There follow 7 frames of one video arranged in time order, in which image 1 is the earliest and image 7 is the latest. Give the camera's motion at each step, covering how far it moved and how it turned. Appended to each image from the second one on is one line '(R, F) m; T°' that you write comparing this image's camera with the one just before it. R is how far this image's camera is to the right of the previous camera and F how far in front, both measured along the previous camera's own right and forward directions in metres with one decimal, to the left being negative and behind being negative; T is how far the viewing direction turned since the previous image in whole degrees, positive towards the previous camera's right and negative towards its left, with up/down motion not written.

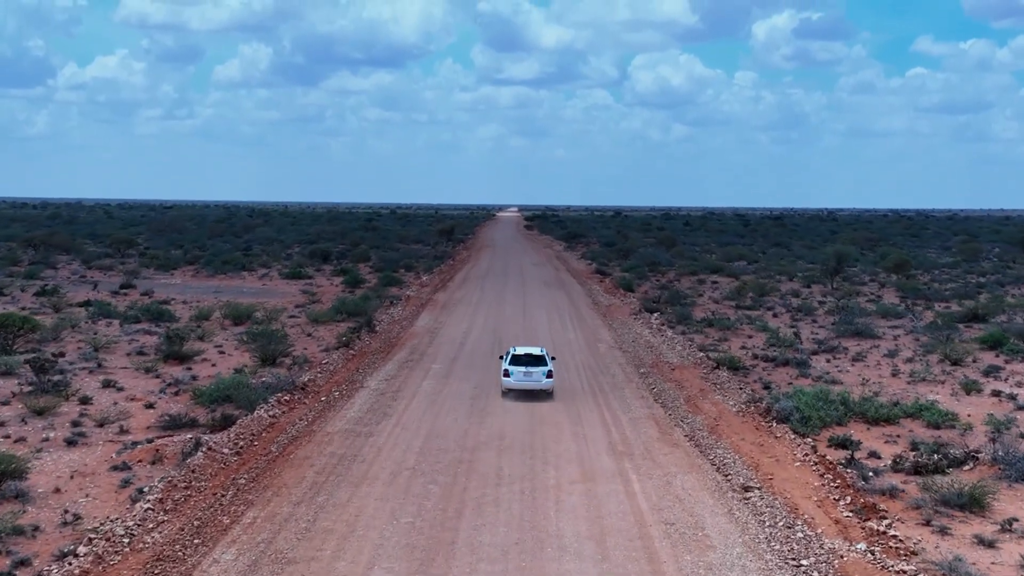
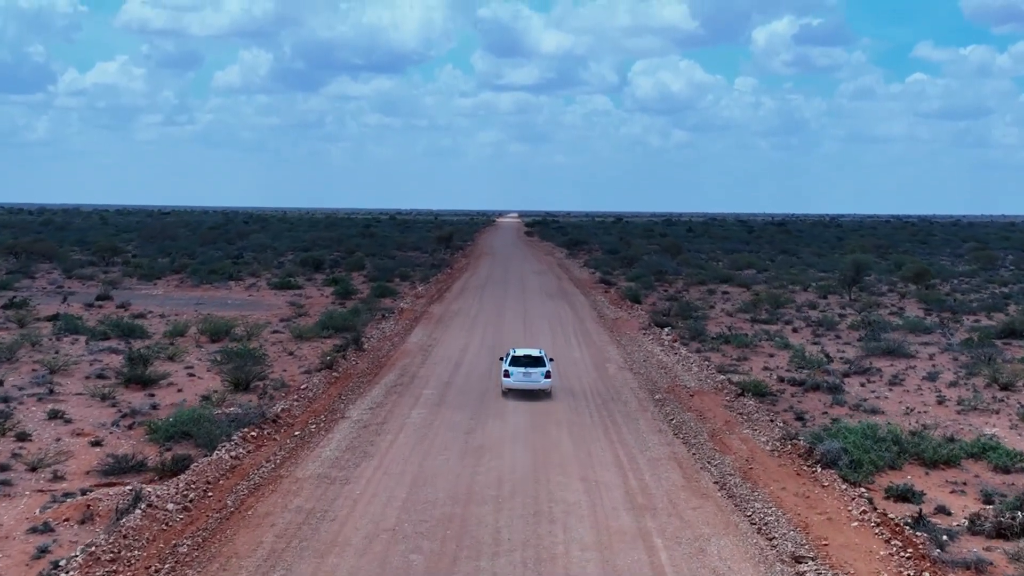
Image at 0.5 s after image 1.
(0.0, +2.2) m; 0°
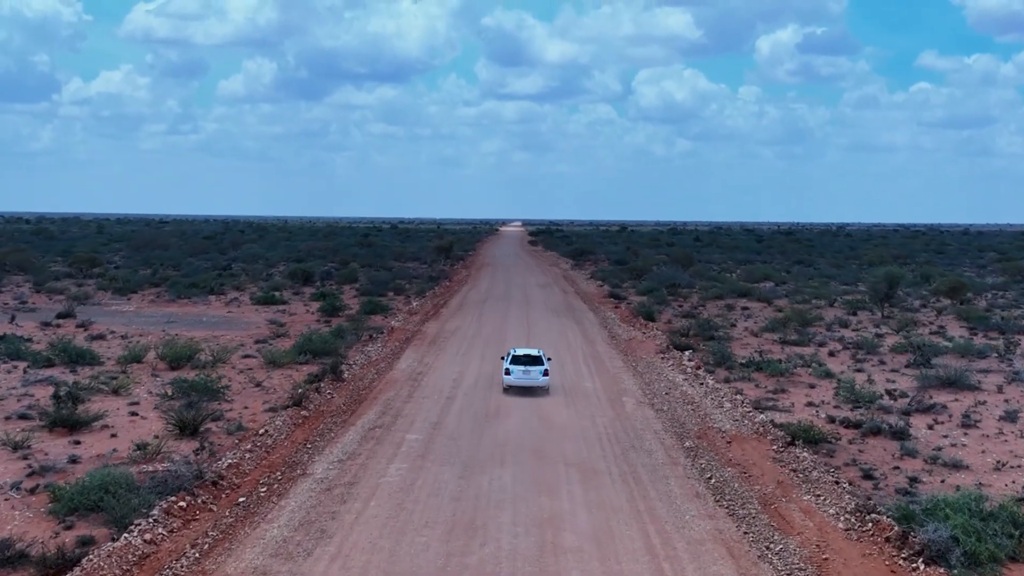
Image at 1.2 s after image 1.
(0.0, +3.3) m; 0°
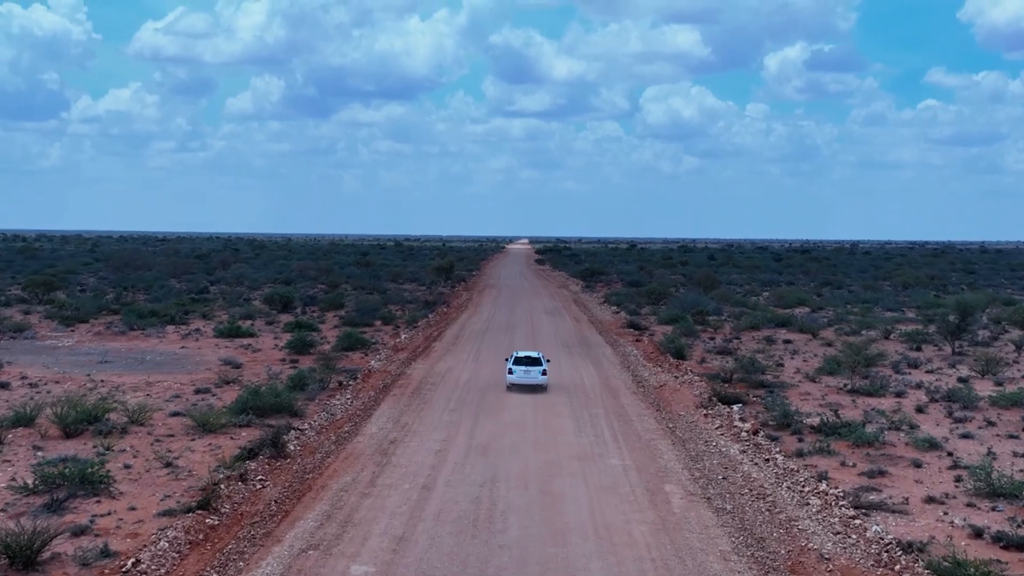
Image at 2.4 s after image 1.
(+0.1, +5.6) m; 0°
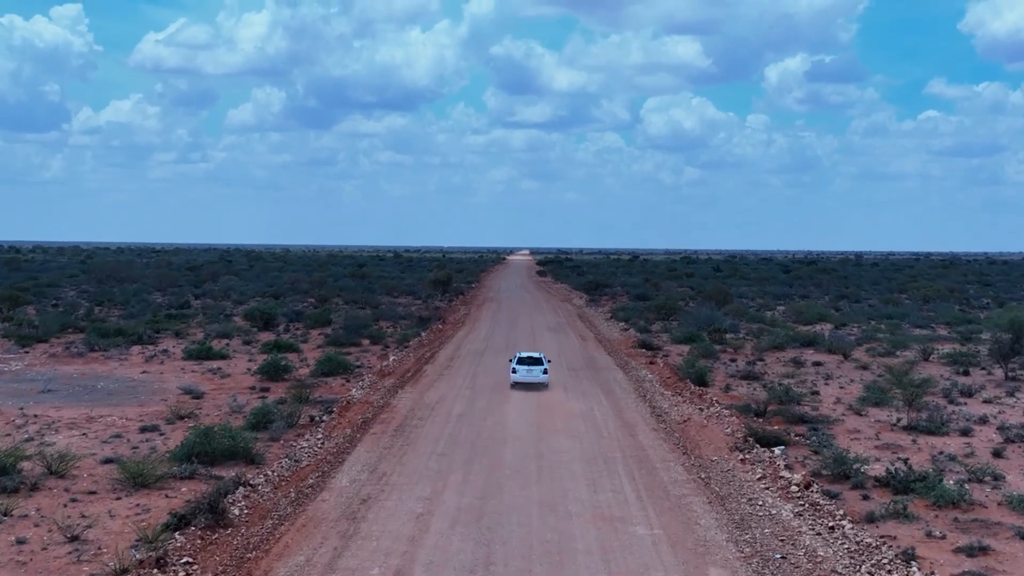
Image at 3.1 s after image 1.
(0.0, +3.4) m; 0°
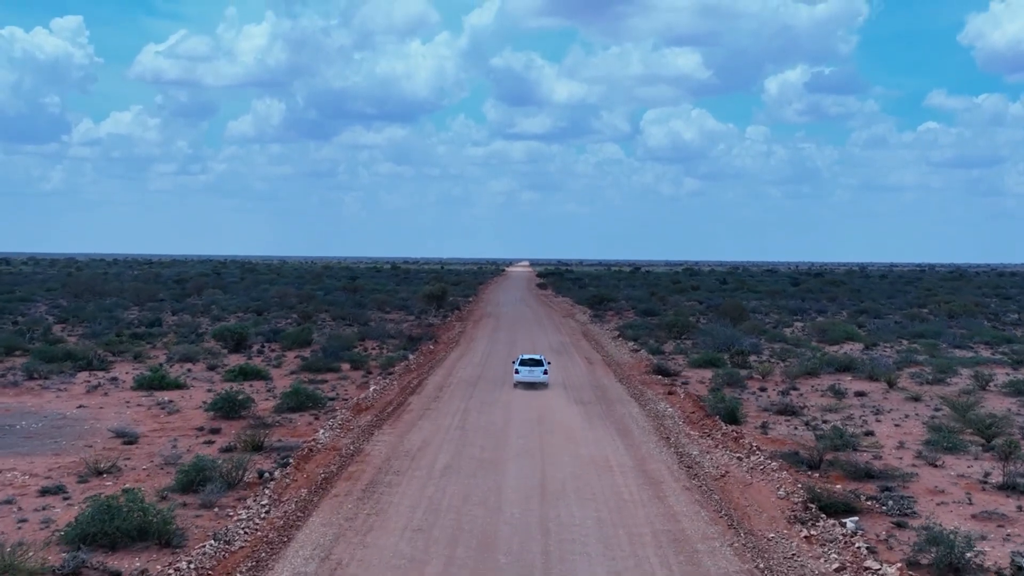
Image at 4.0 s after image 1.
(0.0, +4.0) m; 0°
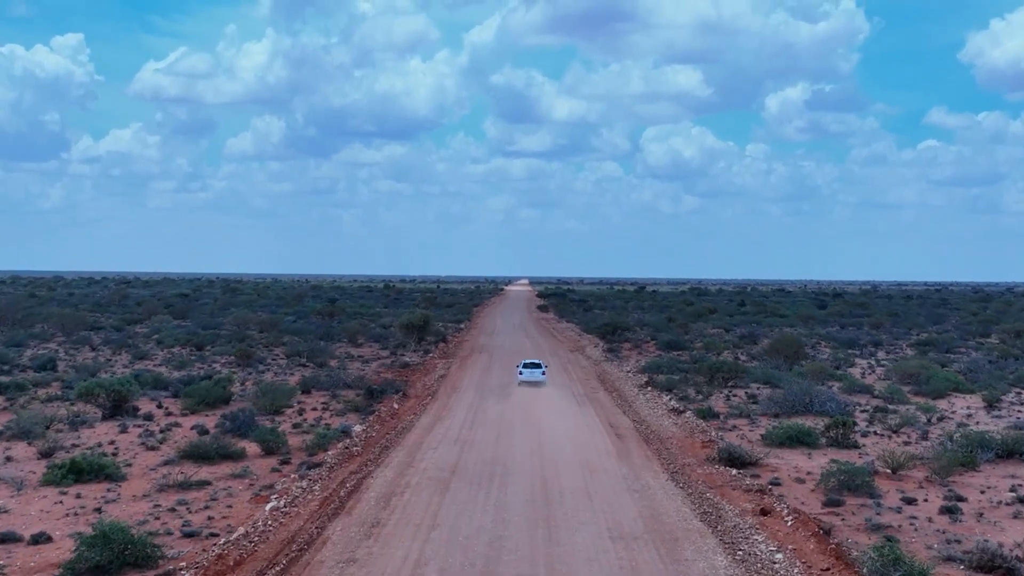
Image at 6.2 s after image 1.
(+0.1, +10.7) m; 0°
